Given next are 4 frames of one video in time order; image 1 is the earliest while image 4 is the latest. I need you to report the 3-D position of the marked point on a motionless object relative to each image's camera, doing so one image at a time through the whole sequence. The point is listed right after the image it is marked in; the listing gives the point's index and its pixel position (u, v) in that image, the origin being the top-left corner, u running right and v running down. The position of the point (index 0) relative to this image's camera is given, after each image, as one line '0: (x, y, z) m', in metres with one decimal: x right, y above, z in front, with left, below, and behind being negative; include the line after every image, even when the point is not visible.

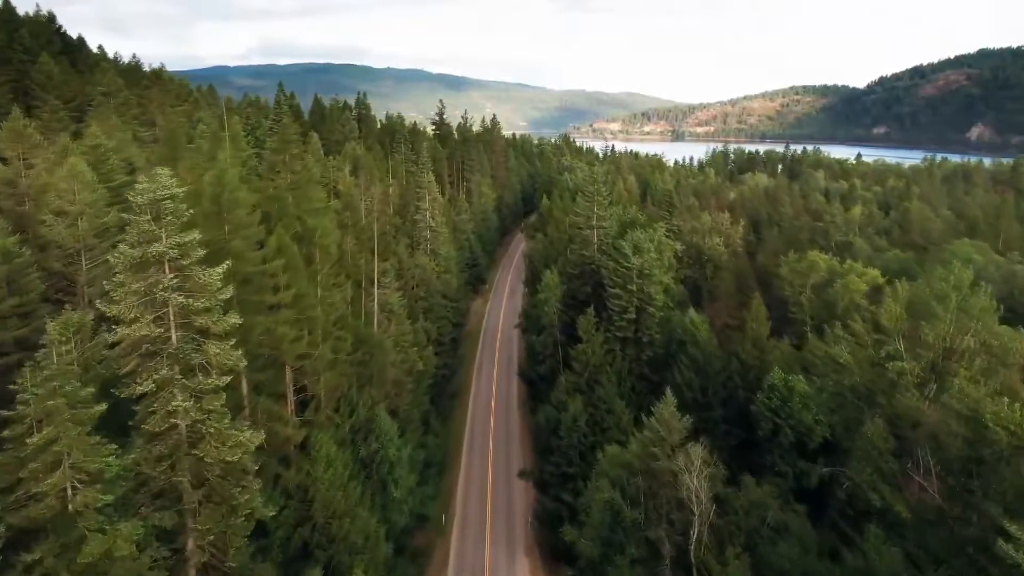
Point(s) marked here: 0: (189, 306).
0: (-10.8, -0.7, +19.4) m
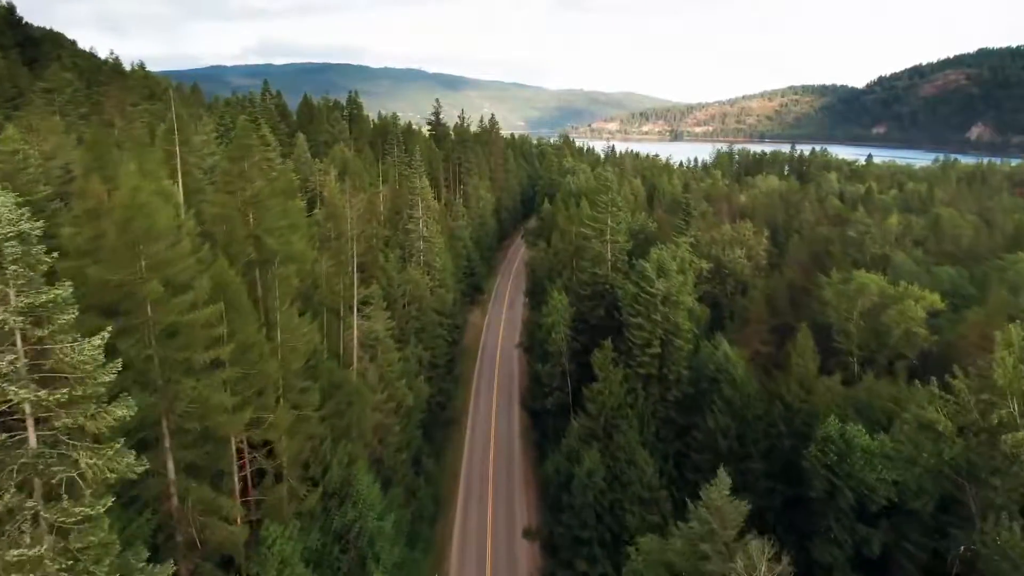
0: (-10.5, -2.5, +13.1) m
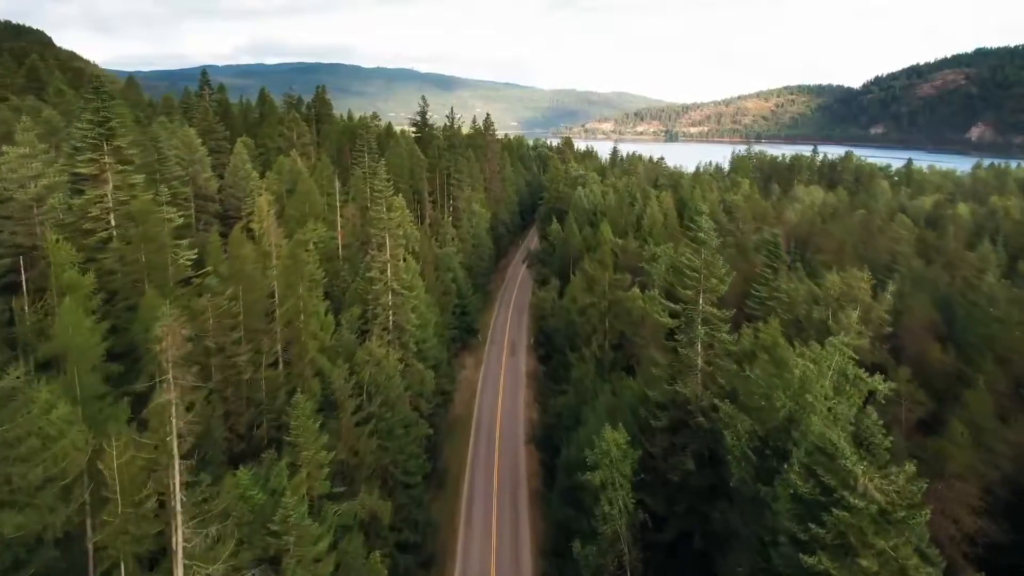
0: (-9.3, -8.4, -6.8) m
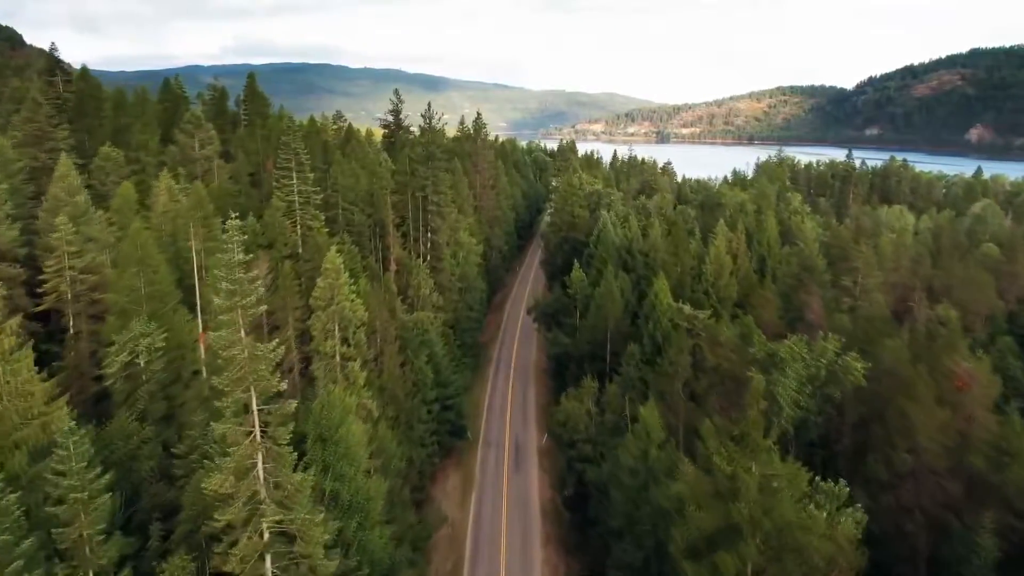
0: (-7.2, -15.9, -33.2) m
